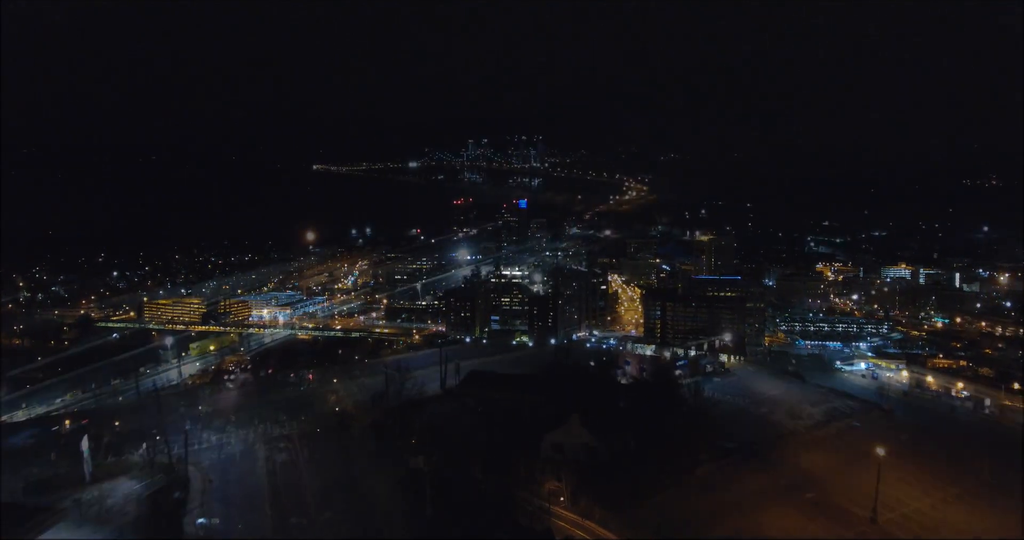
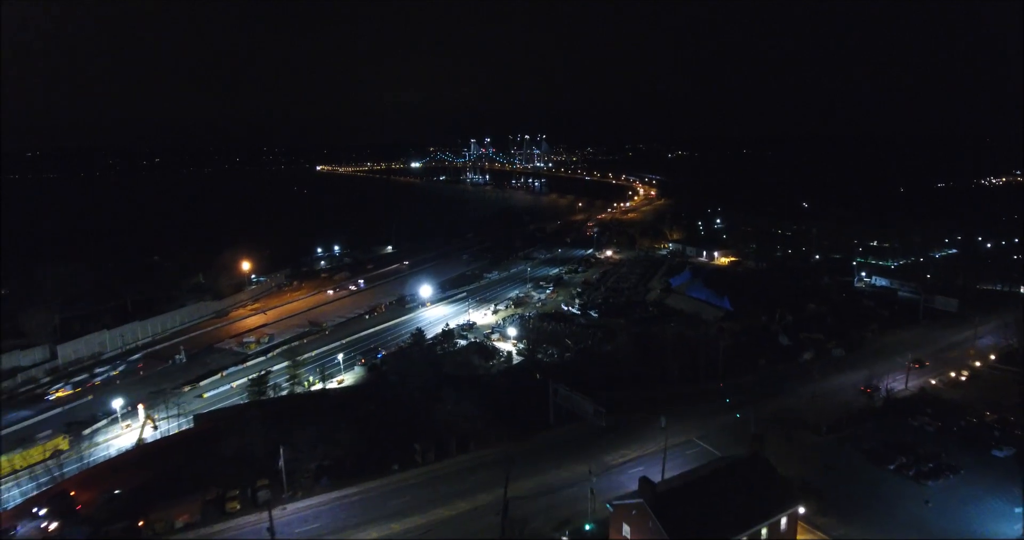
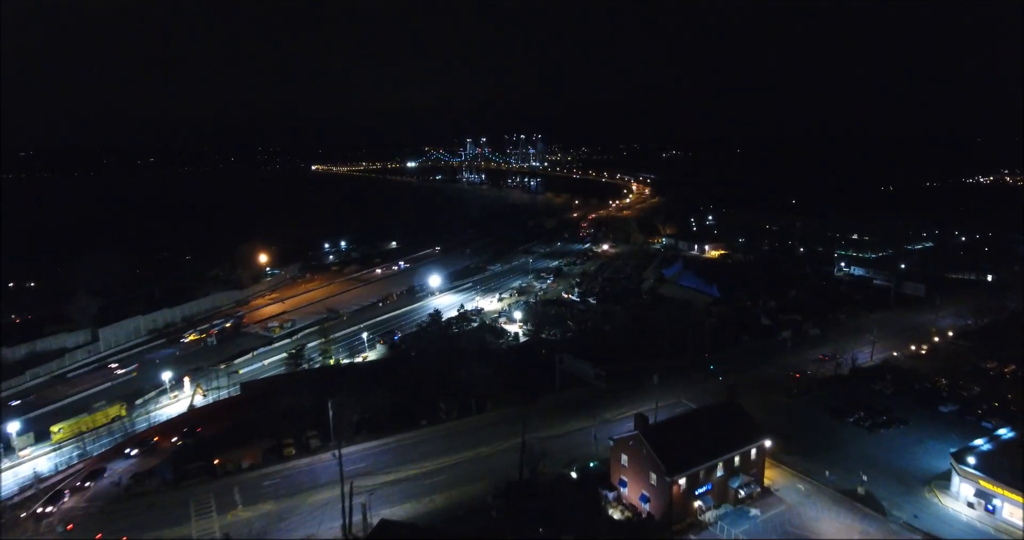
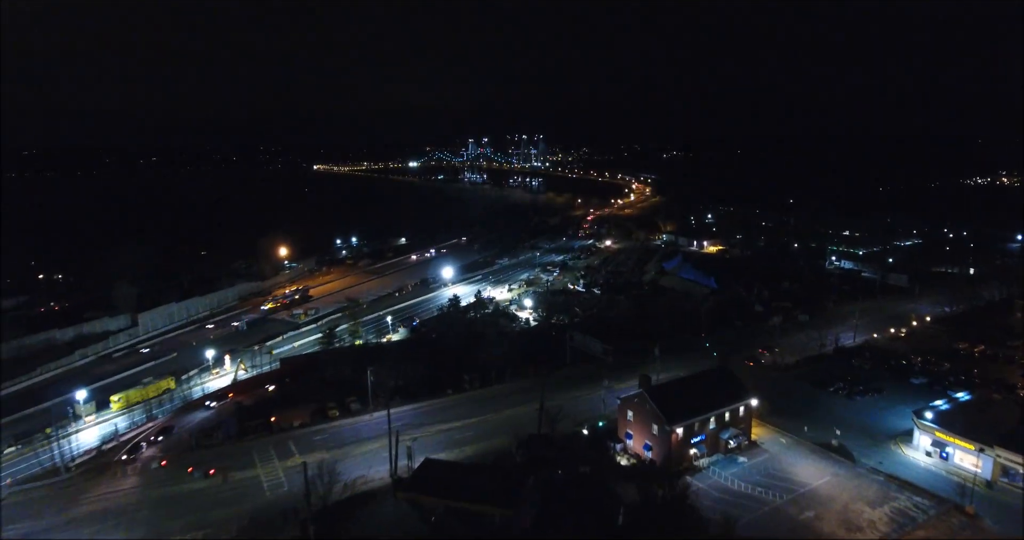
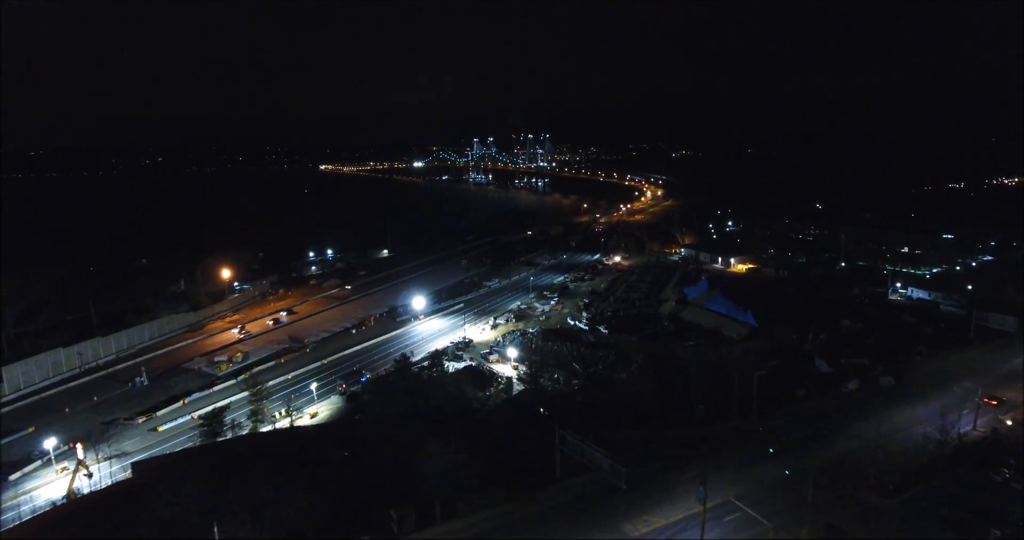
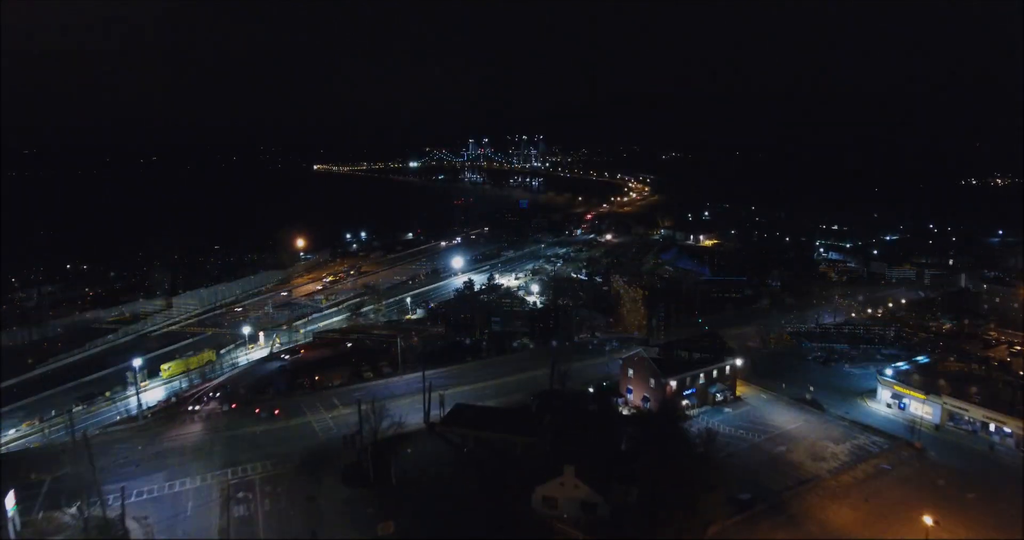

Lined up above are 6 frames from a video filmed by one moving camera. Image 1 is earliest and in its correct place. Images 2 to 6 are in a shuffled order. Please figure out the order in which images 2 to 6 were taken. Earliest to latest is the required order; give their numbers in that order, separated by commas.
6, 4, 3, 2, 5
